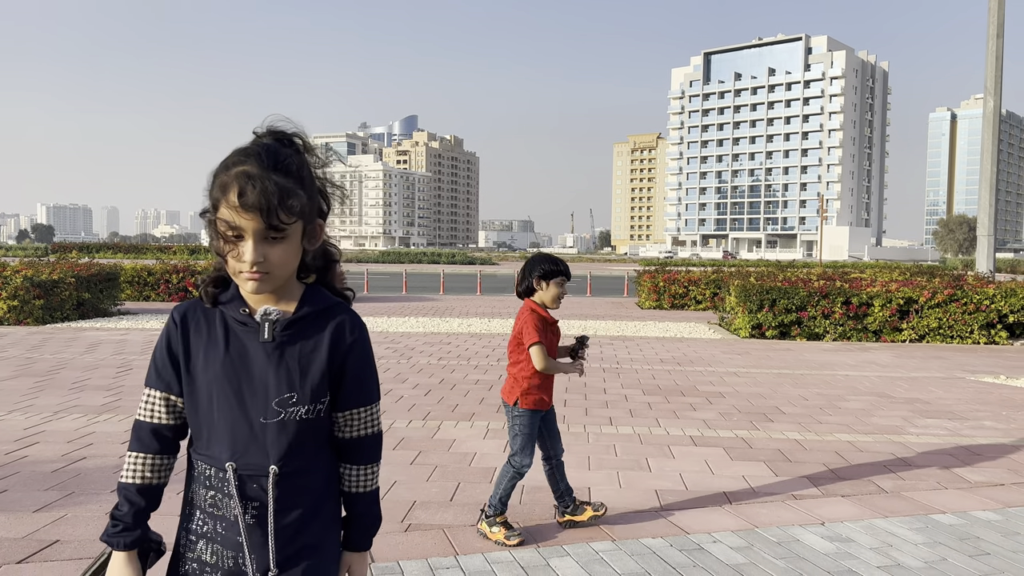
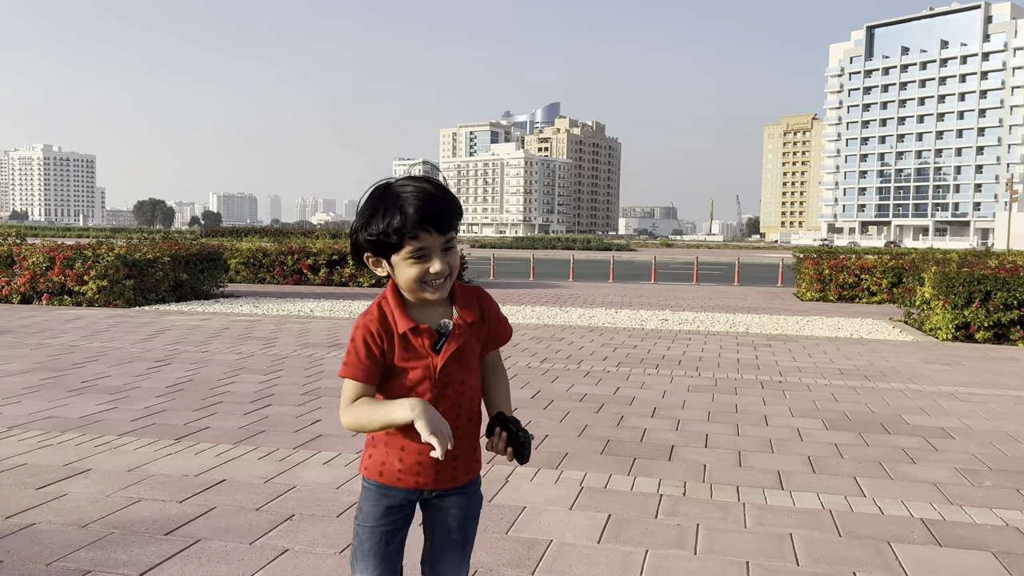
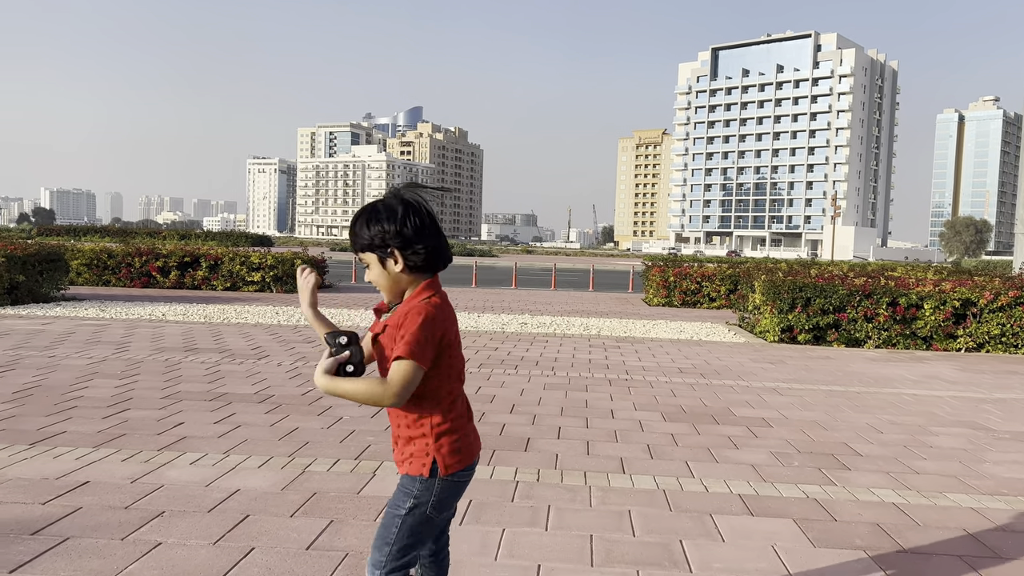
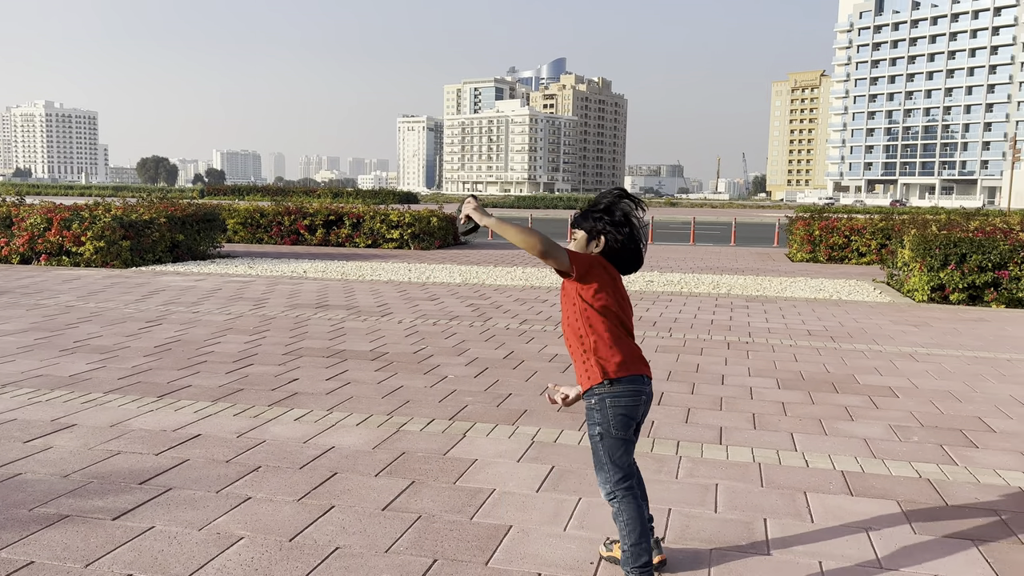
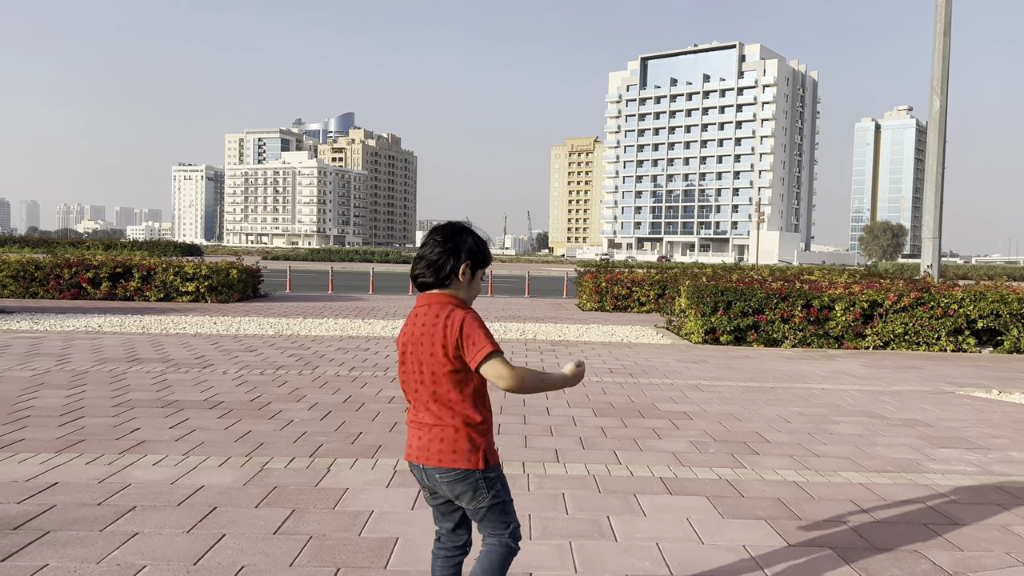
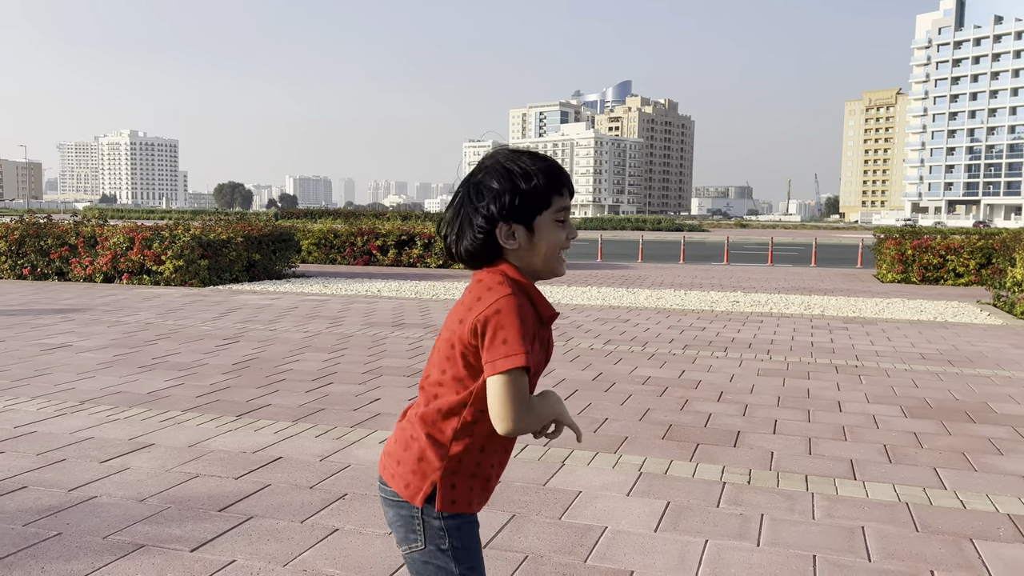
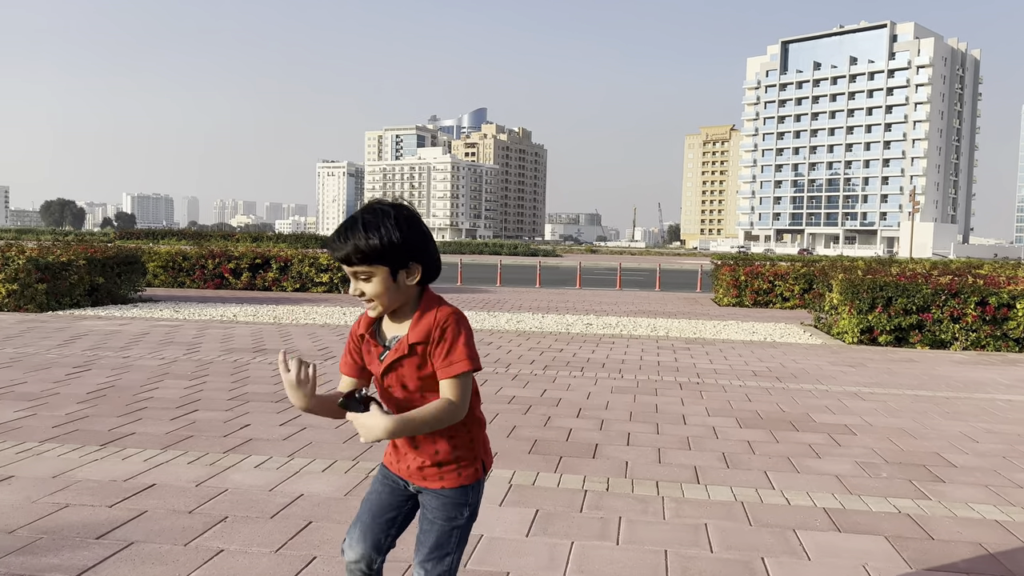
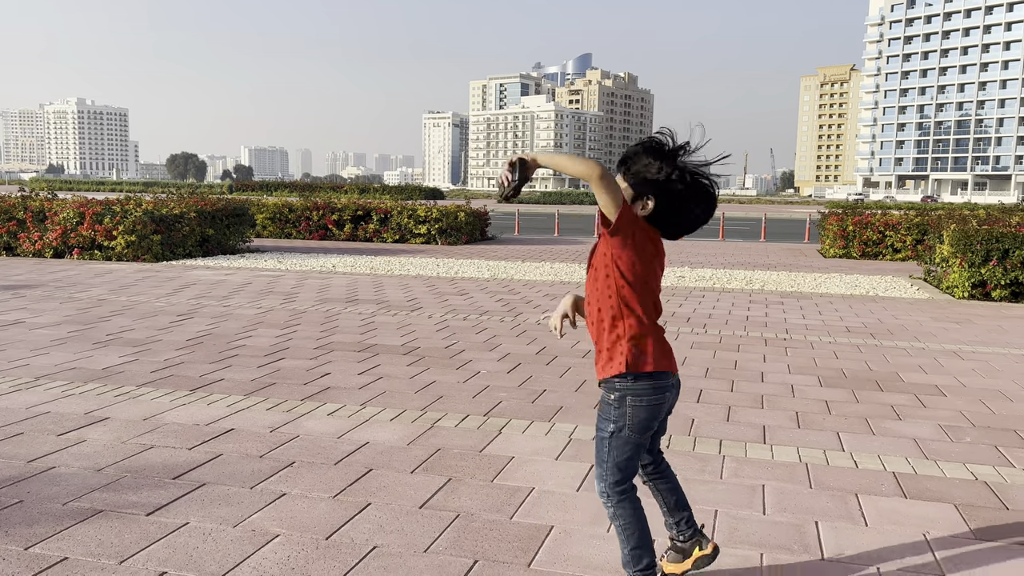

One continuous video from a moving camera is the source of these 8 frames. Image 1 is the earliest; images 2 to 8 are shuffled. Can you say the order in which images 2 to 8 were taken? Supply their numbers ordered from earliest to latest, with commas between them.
5, 3, 7, 2, 6, 8, 4
